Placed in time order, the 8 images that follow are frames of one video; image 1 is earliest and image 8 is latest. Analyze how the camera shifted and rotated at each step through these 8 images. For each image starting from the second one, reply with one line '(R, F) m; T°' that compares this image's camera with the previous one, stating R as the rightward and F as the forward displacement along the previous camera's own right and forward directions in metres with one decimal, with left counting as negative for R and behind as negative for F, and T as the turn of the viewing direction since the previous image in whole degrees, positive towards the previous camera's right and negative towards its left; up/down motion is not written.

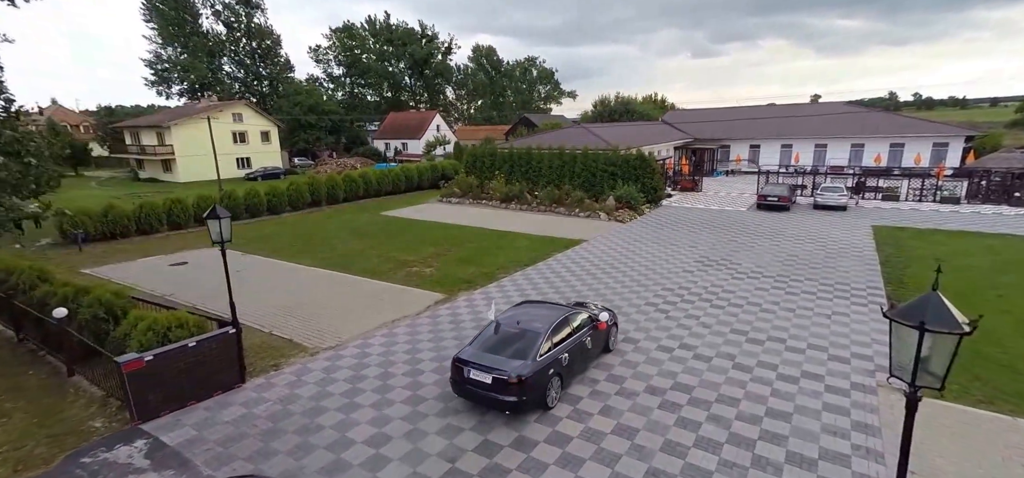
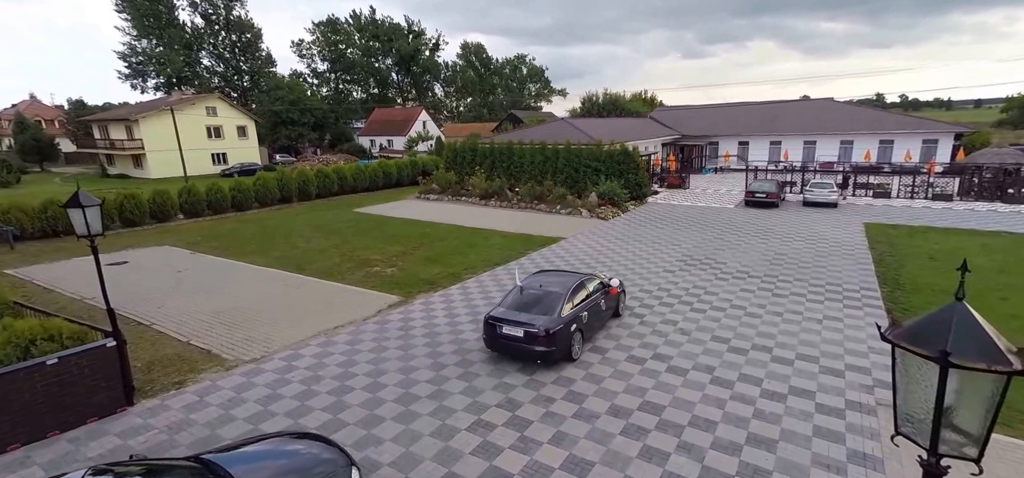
(+0.8, +1.1) m; 0°
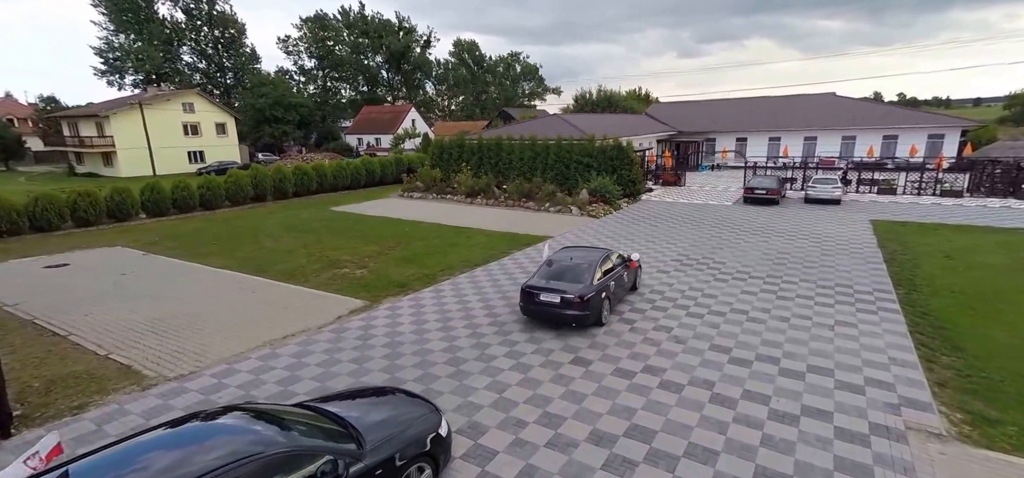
(+0.4, +1.1) m; 0°
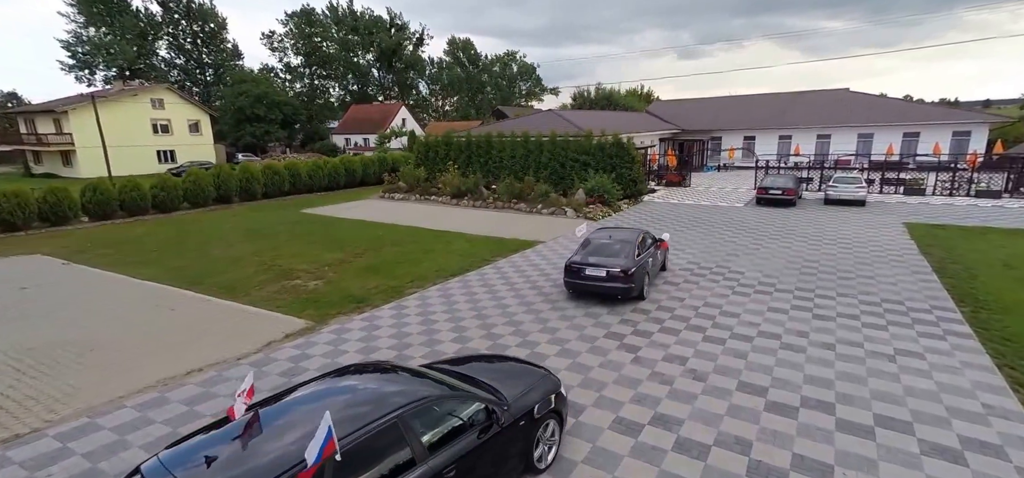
(+0.4, +1.9) m; 0°
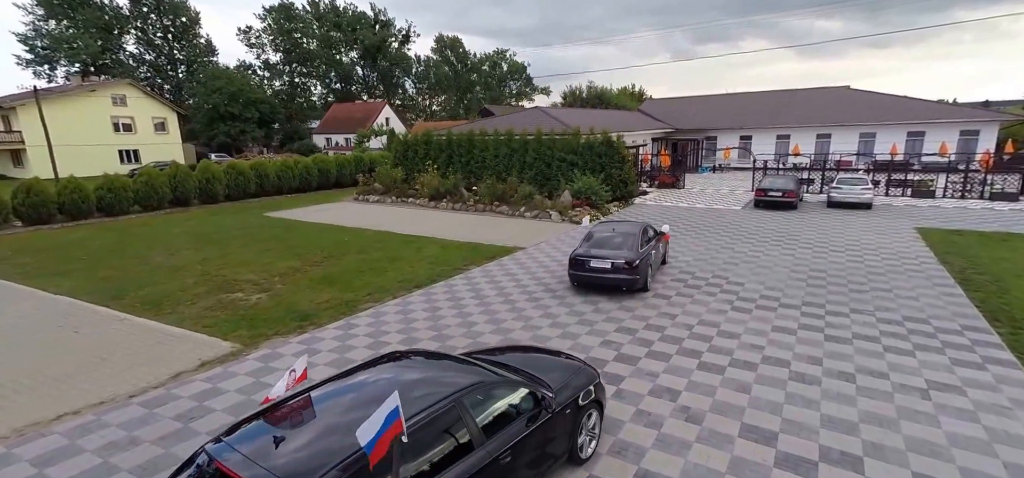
(+0.5, +1.3) m; +1°
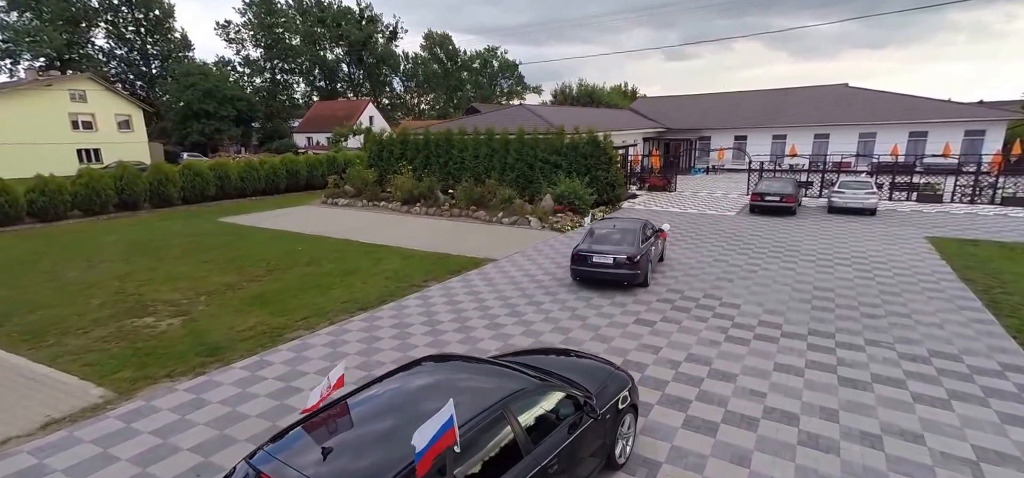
(+0.6, +1.3) m; +1°
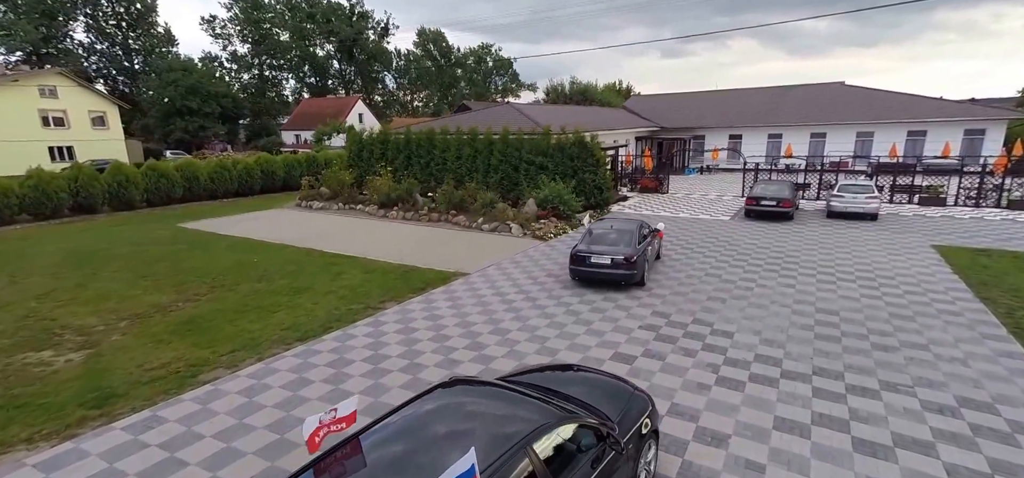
(+0.5, +1.0) m; 0°
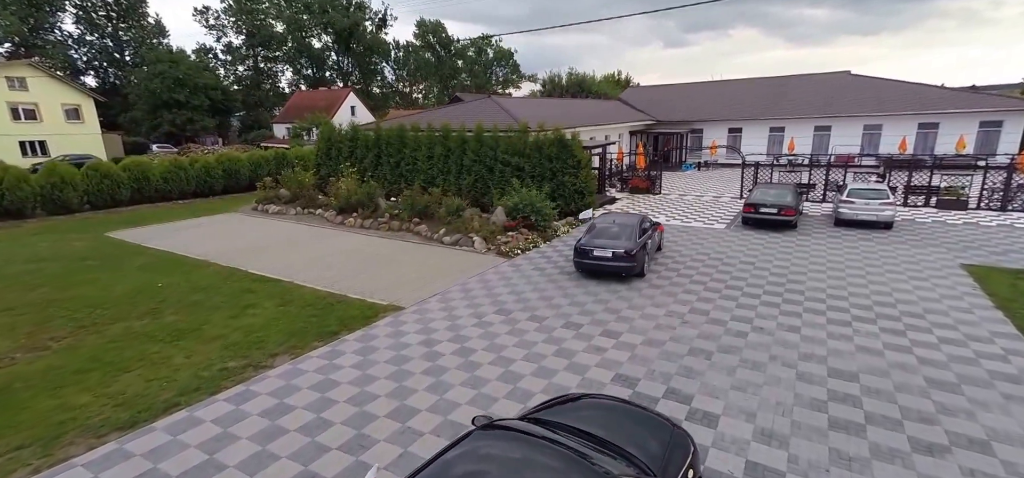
(+1.0, +1.9) m; 0°
